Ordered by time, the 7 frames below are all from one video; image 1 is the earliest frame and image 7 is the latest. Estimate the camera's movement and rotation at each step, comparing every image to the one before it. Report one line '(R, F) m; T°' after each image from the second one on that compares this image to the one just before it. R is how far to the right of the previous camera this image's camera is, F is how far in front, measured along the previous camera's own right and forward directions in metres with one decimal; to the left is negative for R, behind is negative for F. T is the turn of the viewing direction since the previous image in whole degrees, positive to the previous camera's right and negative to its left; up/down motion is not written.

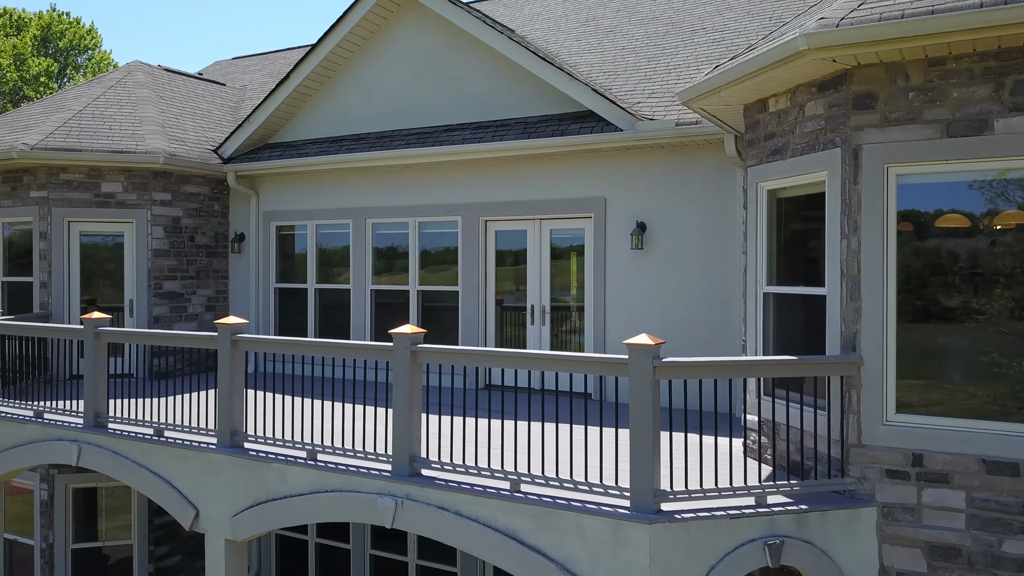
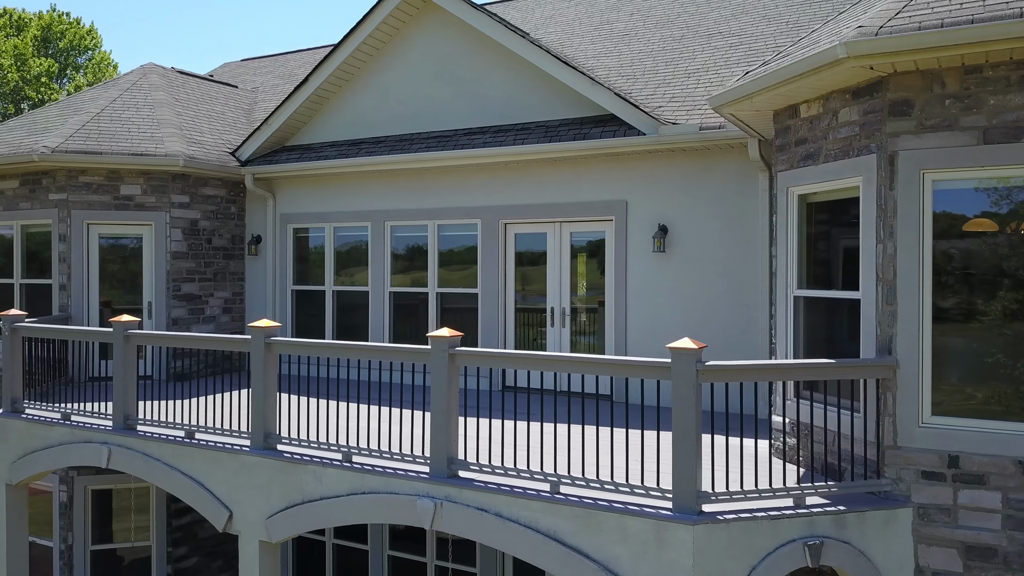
(-0.3, -0.1) m; 0°
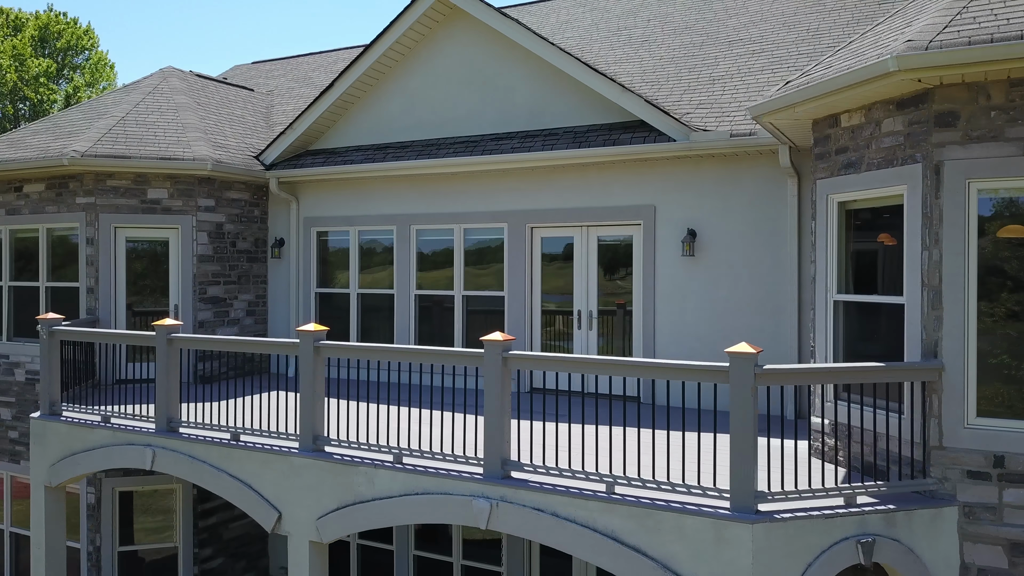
(-0.4, -0.1) m; +1°
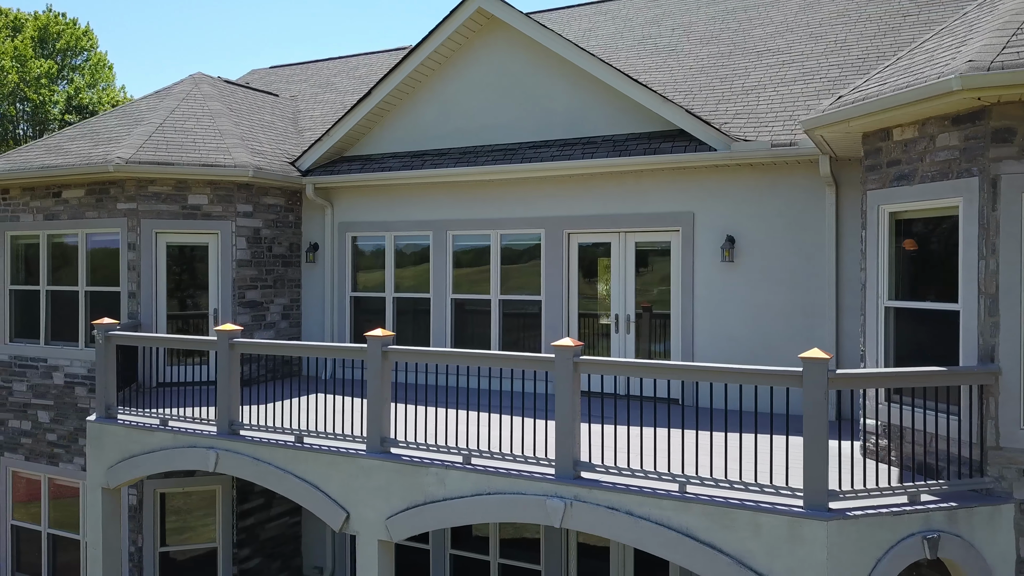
(-0.5, -0.2) m; +1°
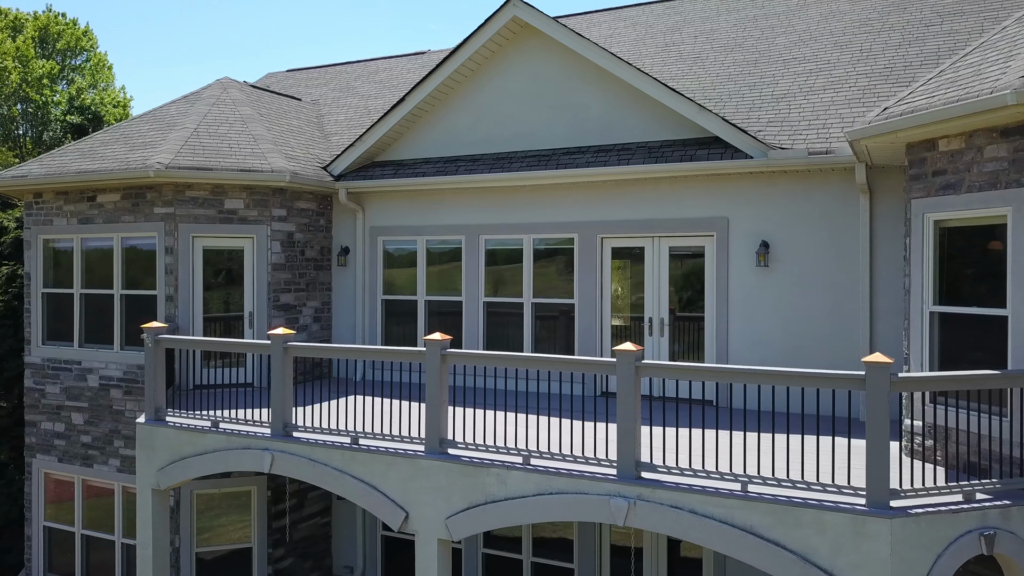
(-0.5, -0.2) m; 0°
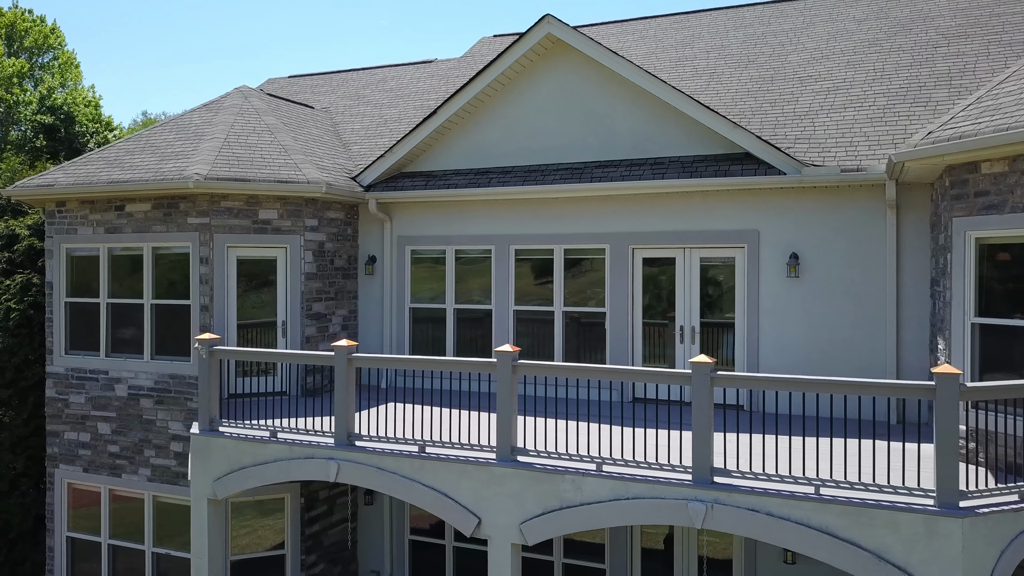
(-0.8, -0.2) m; +3°
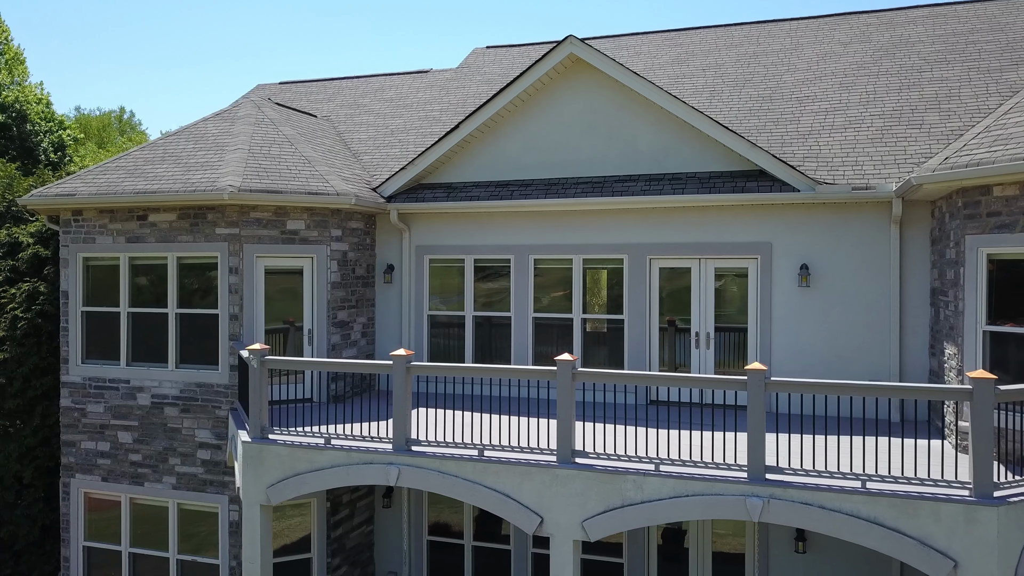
(-1.0, -0.3) m; +4°
